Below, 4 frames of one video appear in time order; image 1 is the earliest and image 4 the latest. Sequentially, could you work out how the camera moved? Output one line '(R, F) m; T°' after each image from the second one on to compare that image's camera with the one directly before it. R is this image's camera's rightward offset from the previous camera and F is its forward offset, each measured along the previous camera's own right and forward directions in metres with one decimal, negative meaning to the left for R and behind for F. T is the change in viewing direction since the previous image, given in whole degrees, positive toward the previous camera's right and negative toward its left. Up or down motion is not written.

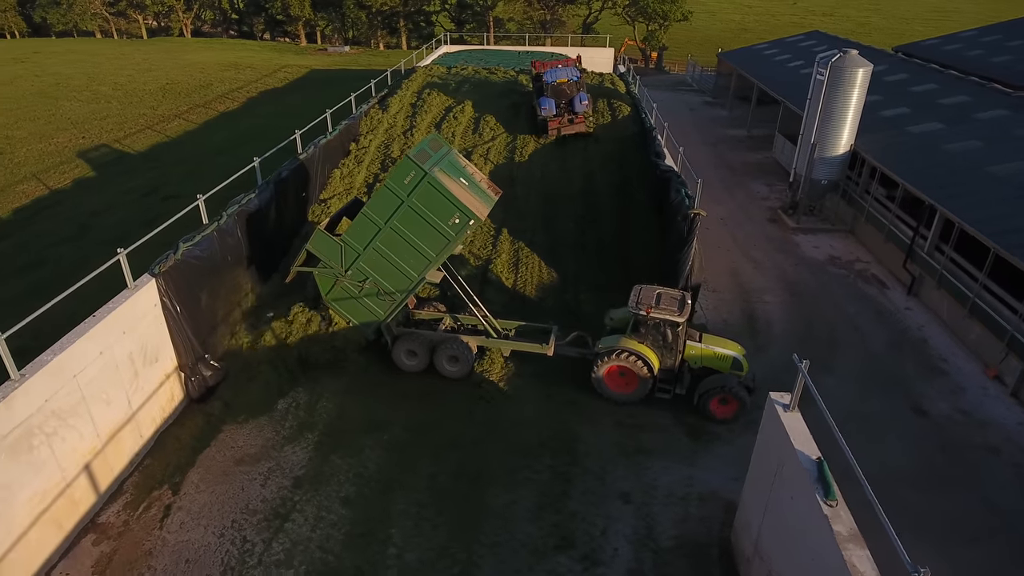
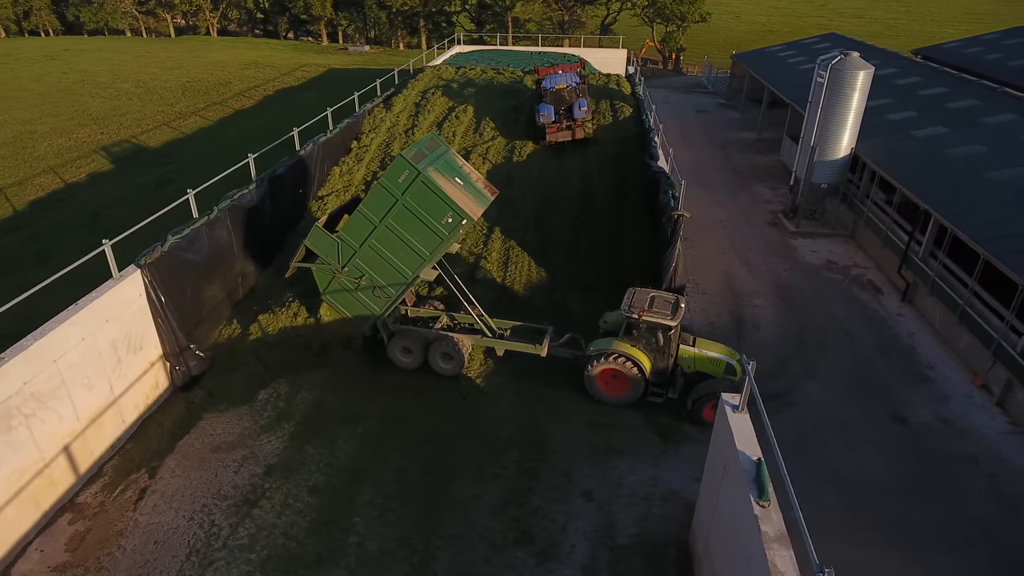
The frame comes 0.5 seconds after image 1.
(+1.8, -0.2) m; -1°
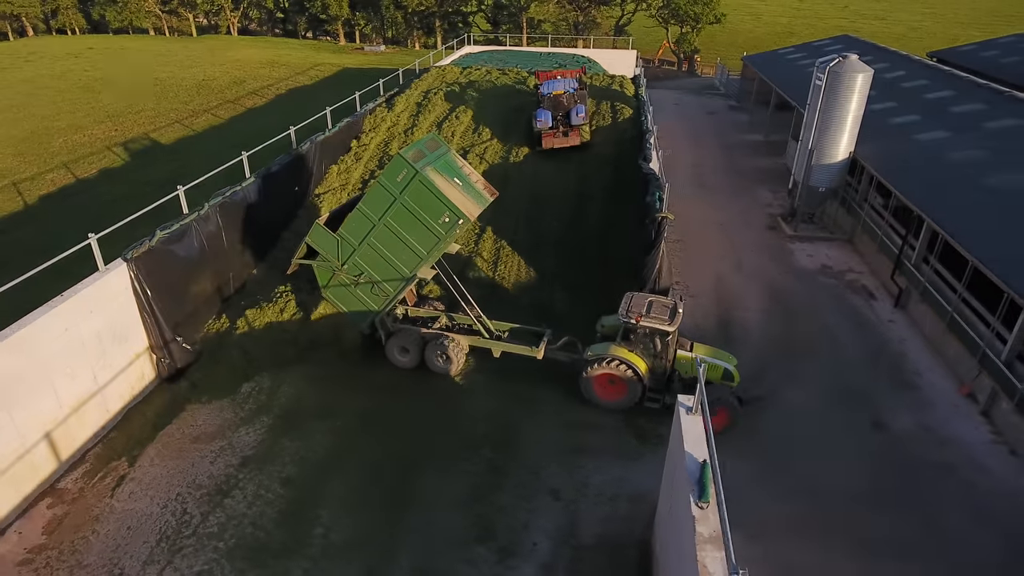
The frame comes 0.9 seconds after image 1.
(+1.6, -0.1) m; -1°
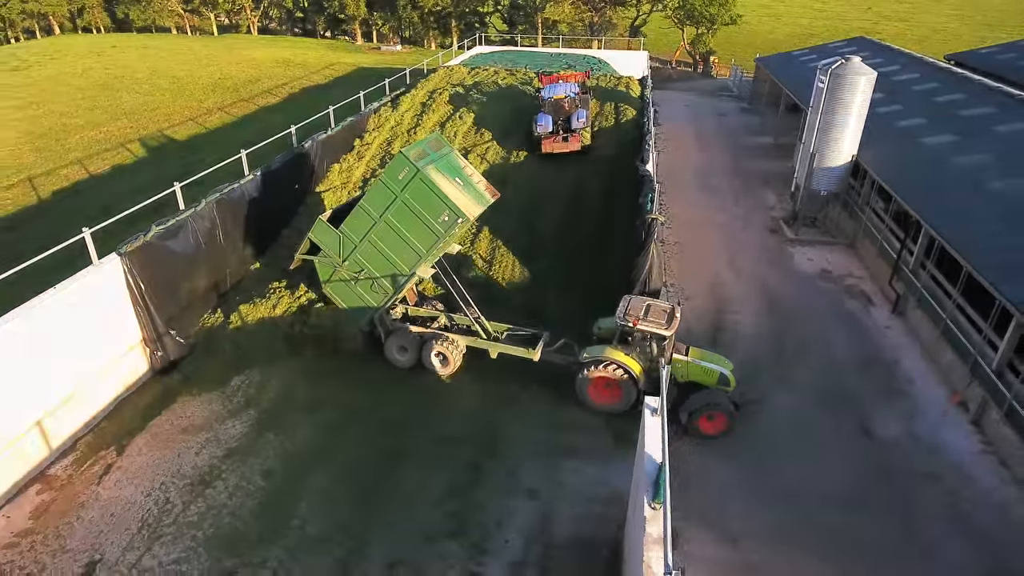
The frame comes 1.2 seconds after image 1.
(+1.3, -0.1) m; -1°
